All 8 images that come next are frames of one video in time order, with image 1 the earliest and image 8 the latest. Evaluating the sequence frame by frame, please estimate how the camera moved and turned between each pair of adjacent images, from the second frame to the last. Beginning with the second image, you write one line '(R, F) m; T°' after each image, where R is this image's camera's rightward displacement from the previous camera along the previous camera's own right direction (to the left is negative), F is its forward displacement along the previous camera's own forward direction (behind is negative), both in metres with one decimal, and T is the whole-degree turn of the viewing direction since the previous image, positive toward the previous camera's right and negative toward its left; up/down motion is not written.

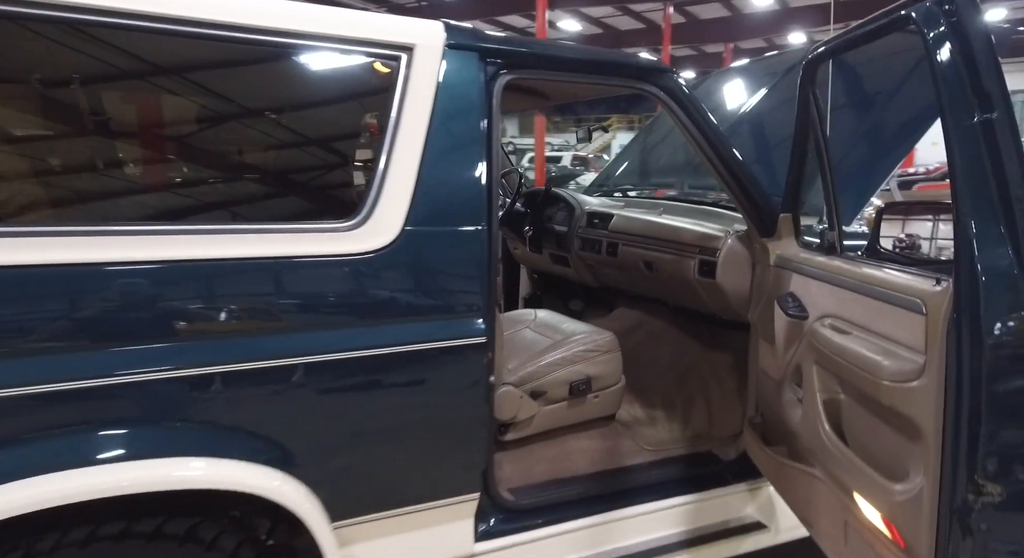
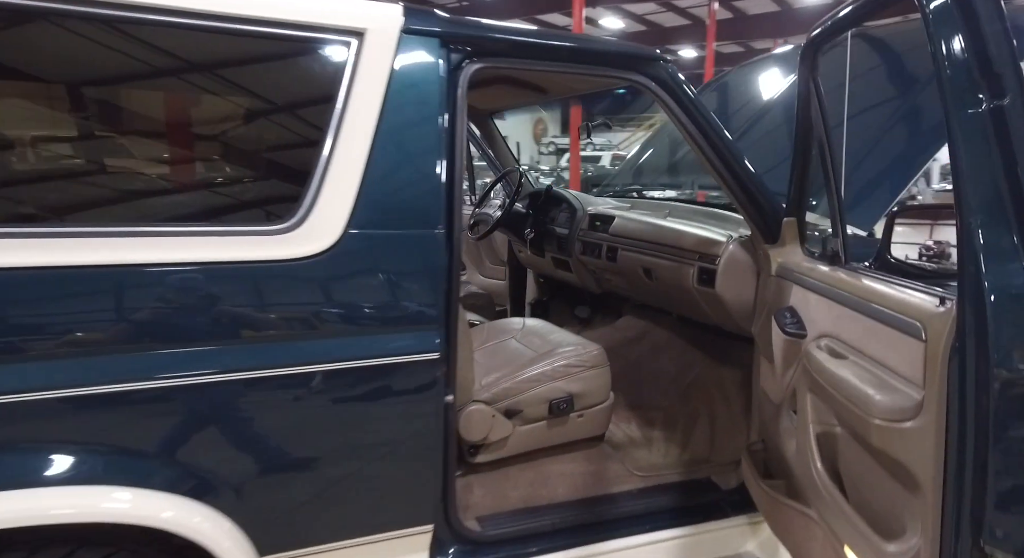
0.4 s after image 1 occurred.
(+0.2, +0.2) m; -4°
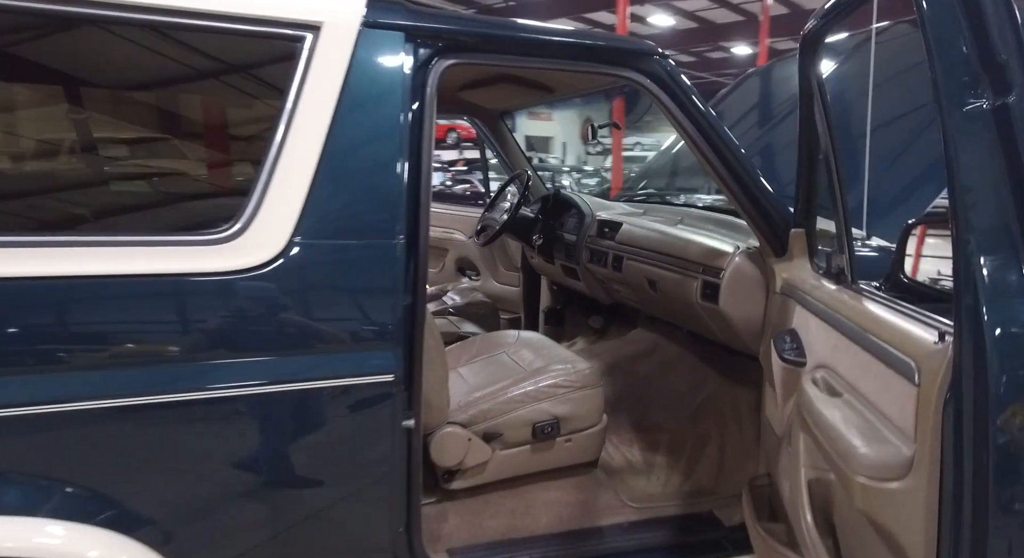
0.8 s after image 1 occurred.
(+0.2, +0.2) m; -4°
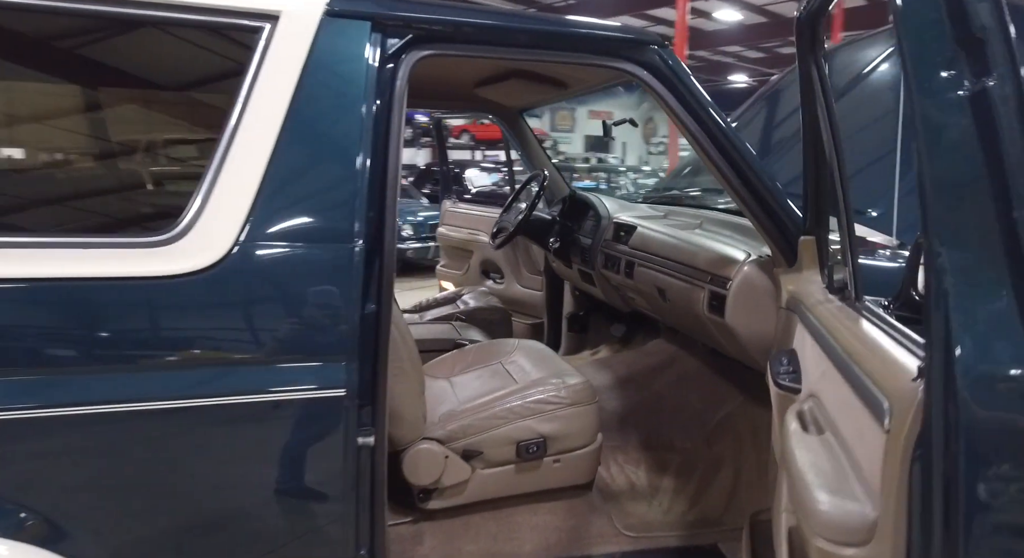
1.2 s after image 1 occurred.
(+0.2, +0.1) m; -5°
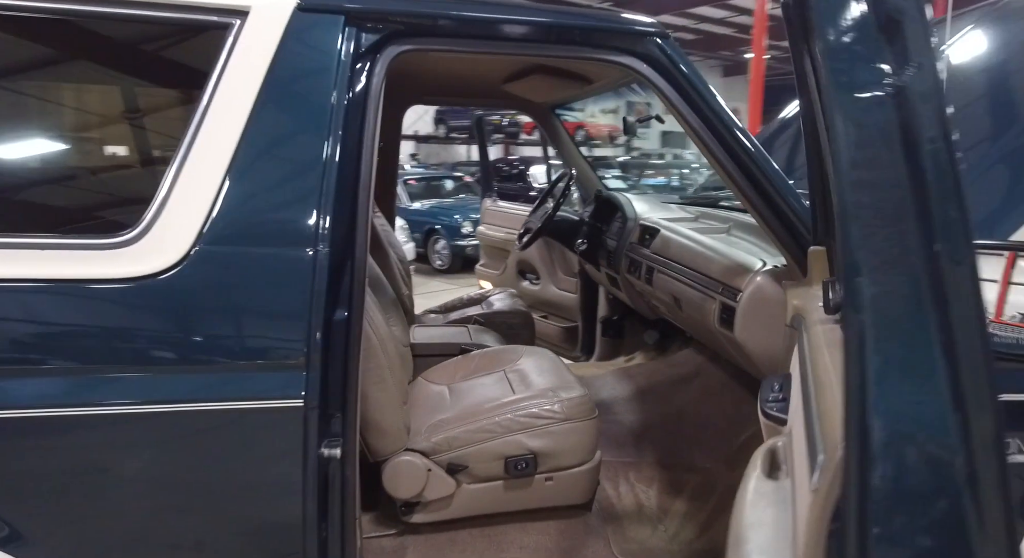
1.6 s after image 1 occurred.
(+0.2, +0.1) m; -6°
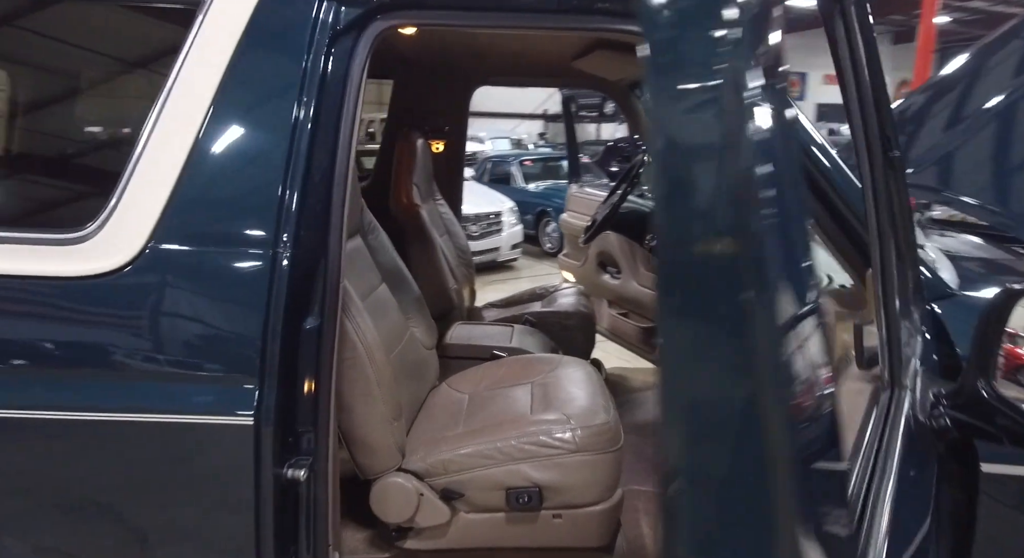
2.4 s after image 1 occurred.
(+0.3, +0.2) m; -11°
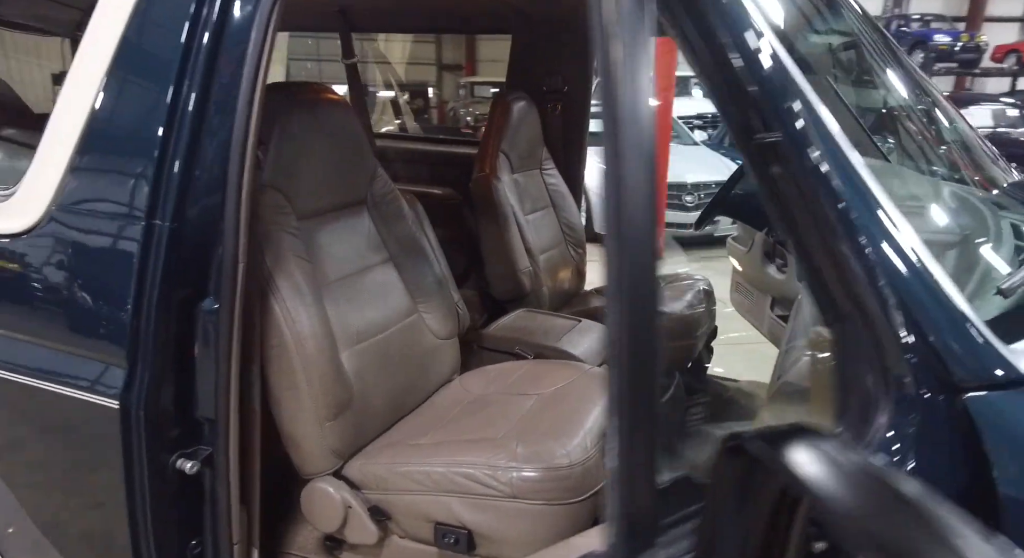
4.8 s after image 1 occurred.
(+0.6, +0.4) m; -23°
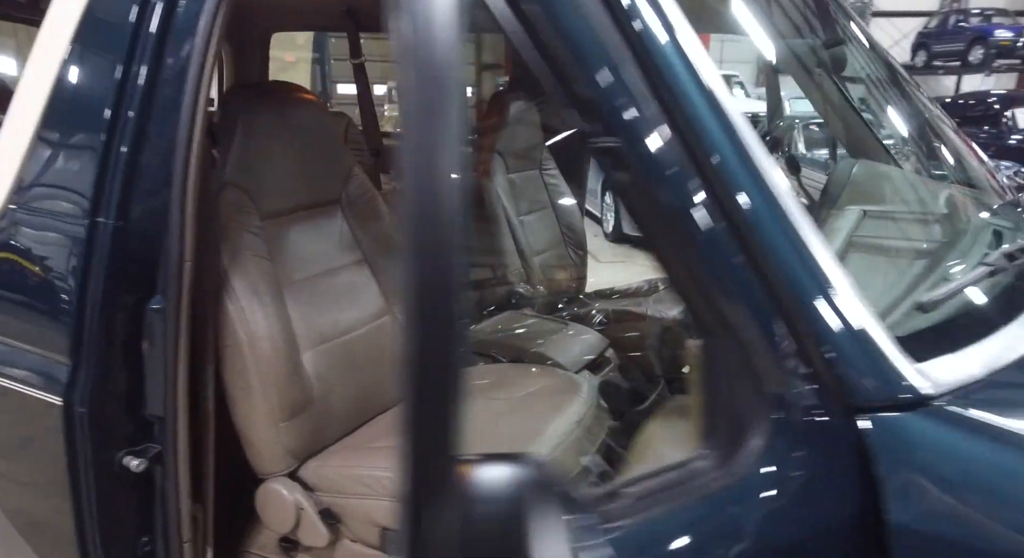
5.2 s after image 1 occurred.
(+0.2, 0.0) m; -4°
